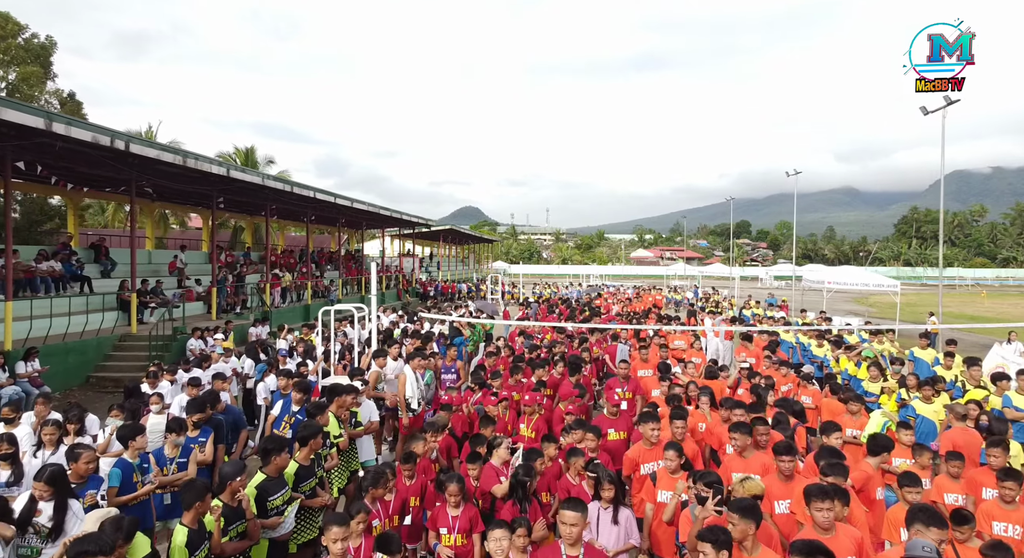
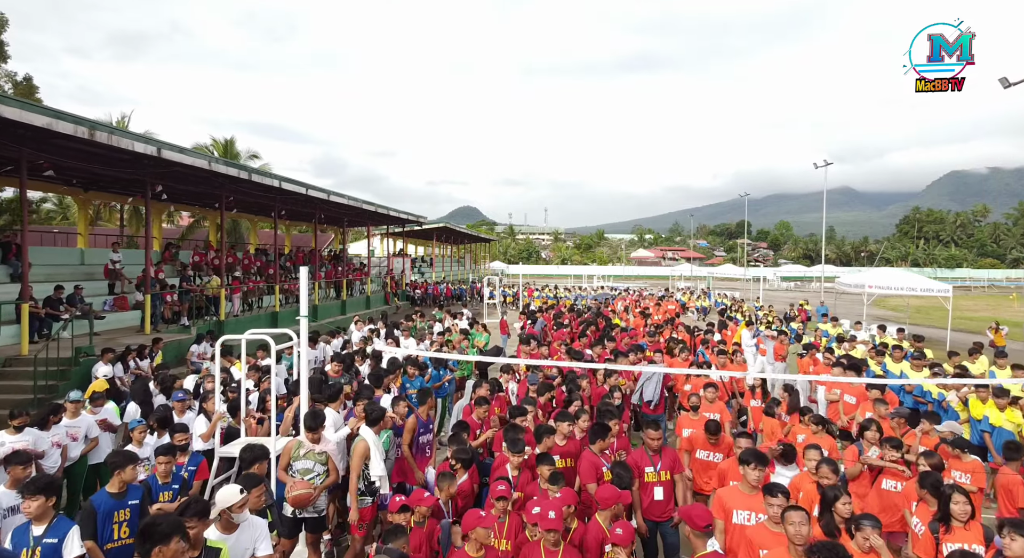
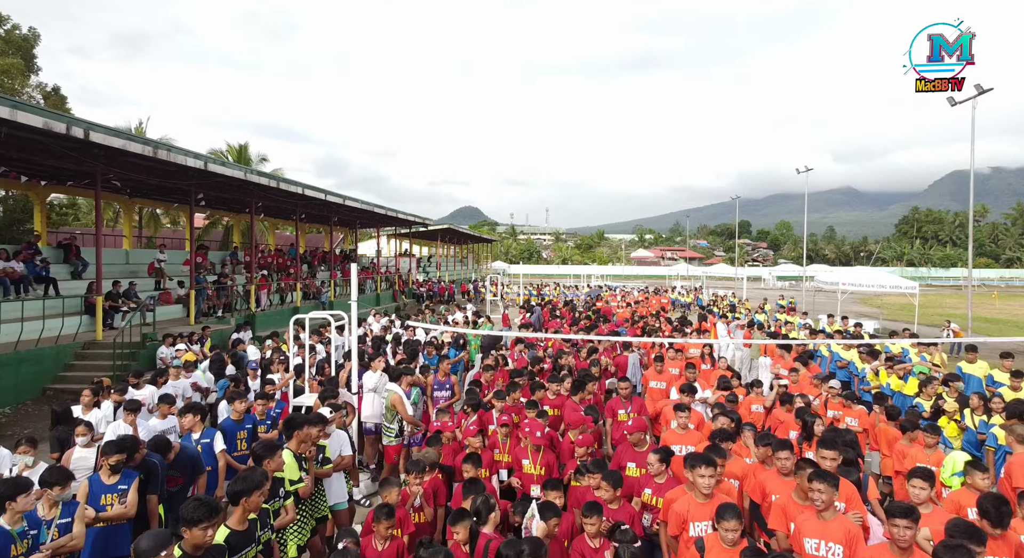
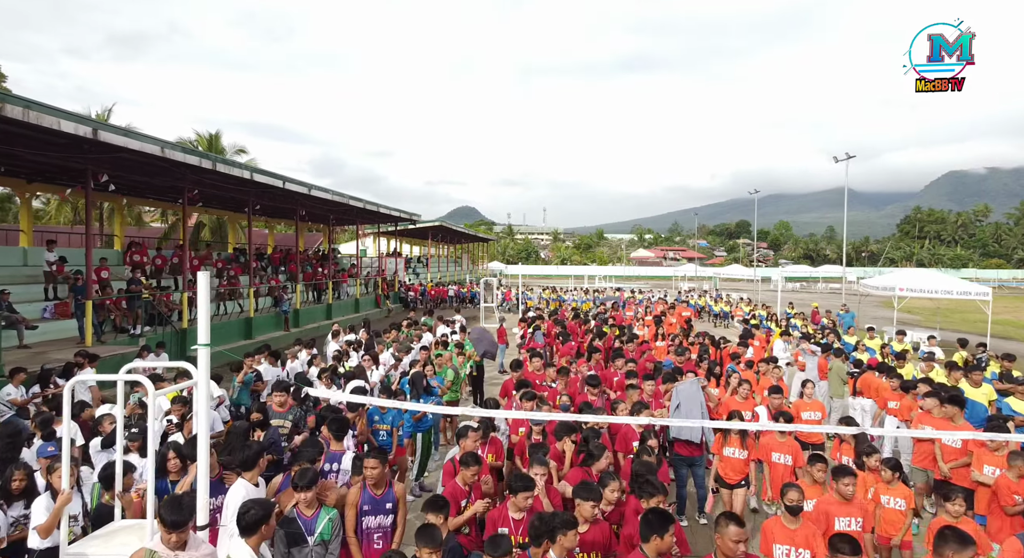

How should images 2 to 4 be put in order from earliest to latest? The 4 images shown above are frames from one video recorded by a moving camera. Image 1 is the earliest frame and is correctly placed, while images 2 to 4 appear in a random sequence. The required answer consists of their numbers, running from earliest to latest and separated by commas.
3, 2, 4
